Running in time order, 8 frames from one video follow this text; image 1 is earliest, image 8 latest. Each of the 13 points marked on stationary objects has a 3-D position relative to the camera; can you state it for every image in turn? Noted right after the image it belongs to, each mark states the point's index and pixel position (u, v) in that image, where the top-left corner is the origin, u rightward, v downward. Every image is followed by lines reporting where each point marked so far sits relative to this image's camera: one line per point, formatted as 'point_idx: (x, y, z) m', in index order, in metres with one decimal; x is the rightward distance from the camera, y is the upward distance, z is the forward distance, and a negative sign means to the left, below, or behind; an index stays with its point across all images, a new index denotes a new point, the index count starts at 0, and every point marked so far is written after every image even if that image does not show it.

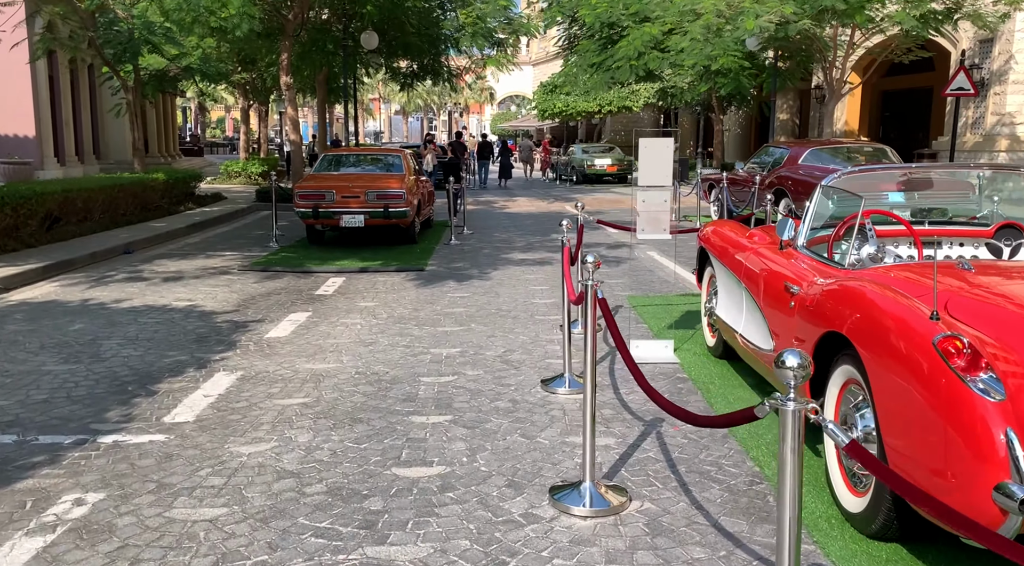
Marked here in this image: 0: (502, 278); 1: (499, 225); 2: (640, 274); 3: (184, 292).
0: (-0.1, +0.1, +11.1) m
1: (-0.2, +1.1, +17.7) m
2: (+1.6, +0.1, +11.3) m
3: (-3.6, -0.1, +9.7) m
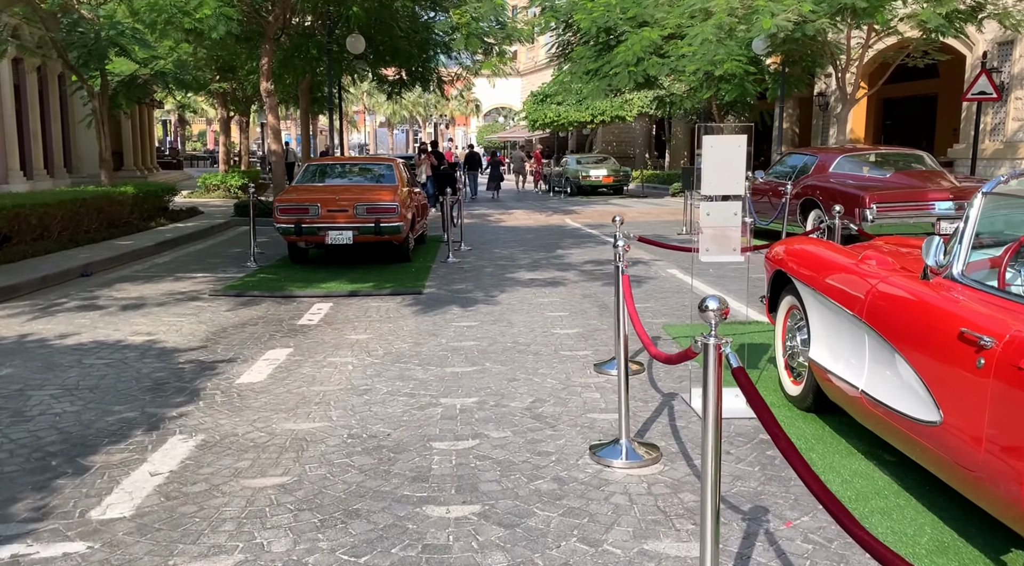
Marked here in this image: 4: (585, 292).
0: (0.0, -0.2, +9.8) m
1: (-0.2, +0.8, +16.4) m
2: (+1.7, -0.2, +9.9) m
3: (-3.5, -0.4, +8.3) m
4: (+0.8, -0.1, +10.5) m
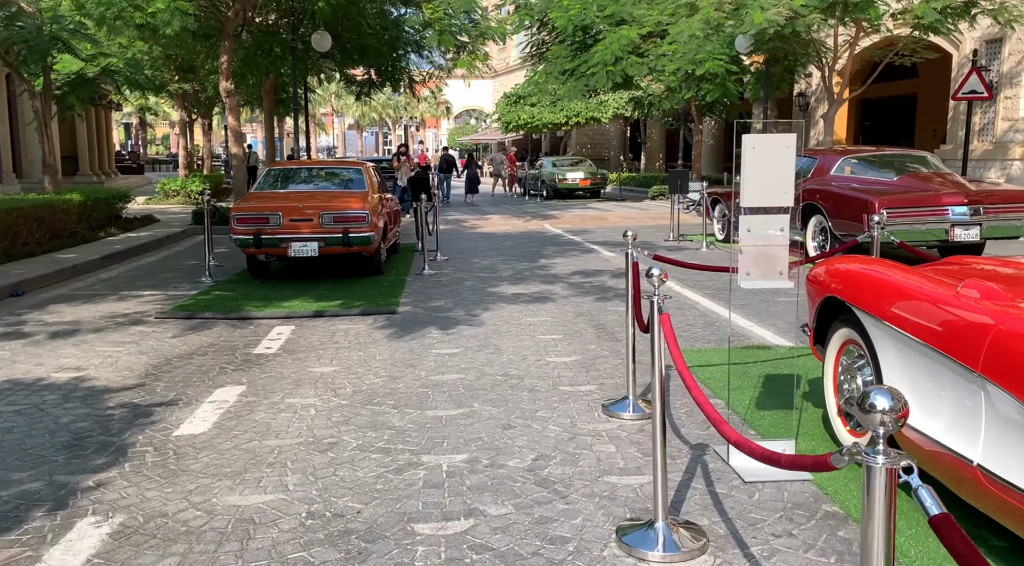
0: (-0.2, -0.4, +8.7) m
1: (-0.6, +0.6, +15.3) m
2: (+1.6, -0.3, +9.0) m
3: (-3.6, -0.6, +7.2) m
4: (+0.7, -0.3, +9.5) m
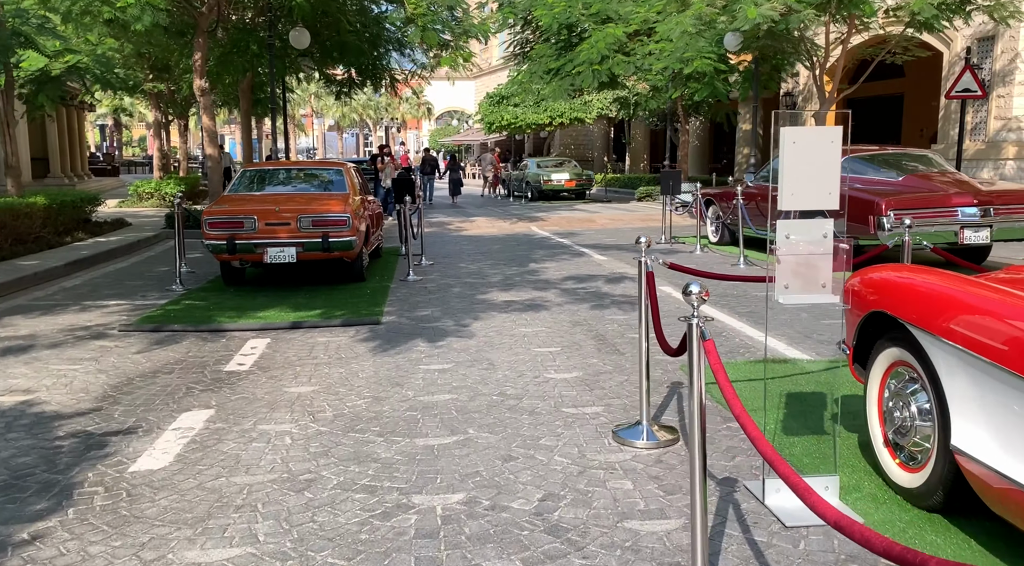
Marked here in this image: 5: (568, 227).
0: (-0.2, -0.5, +8.2) m
1: (-0.8, +0.5, +14.7) m
2: (+1.5, -0.4, +8.4) m
3: (-3.6, -0.7, +6.5) m
4: (+0.6, -0.3, +8.9) m
5: (+1.3, +1.2, +19.7) m
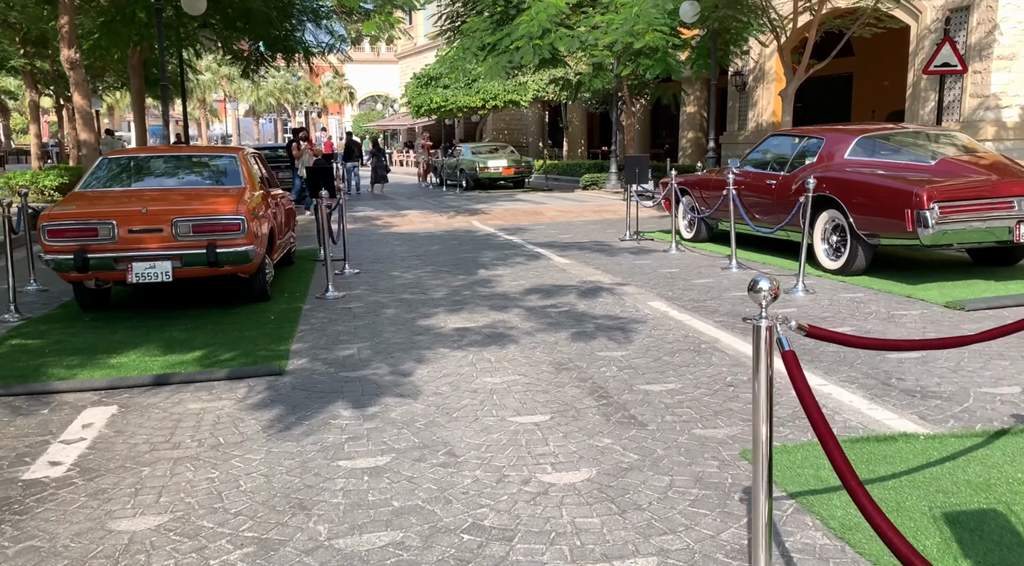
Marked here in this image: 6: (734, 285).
0: (-0.5, -0.7, +5.7) m
1: (-1.6, +0.3, +12.2) m
2: (+1.2, -0.6, +6.1) m
3: (-3.7, -1.0, +3.8) m
4: (+0.3, -0.5, +6.5) m
5: (0.0, +1.2, +17.3) m
6: (+2.4, 0.0, +9.4) m
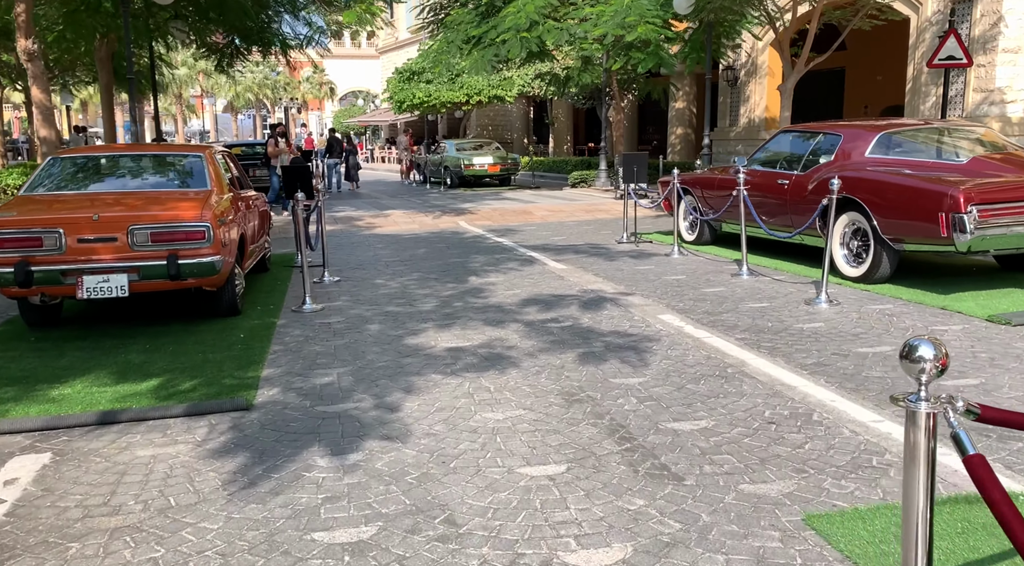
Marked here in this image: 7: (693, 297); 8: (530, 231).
0: (-0.5, -0.8, +4.9) m
1: (-1.7, +0.2, +11.4) m
2: (+1.2, -0.7, +5.4) m
3: (-3.6, -1.1, +3.0) m
4: (+0.3, -0.6, +5.7) m
5: (-0.2, +1.1, +16.5) m
6: (+2.3, -0.1, +8.7) m
7: (+1.8, -0.1, +8.6) m
8: (+0.3, +0.9, +15.1) m
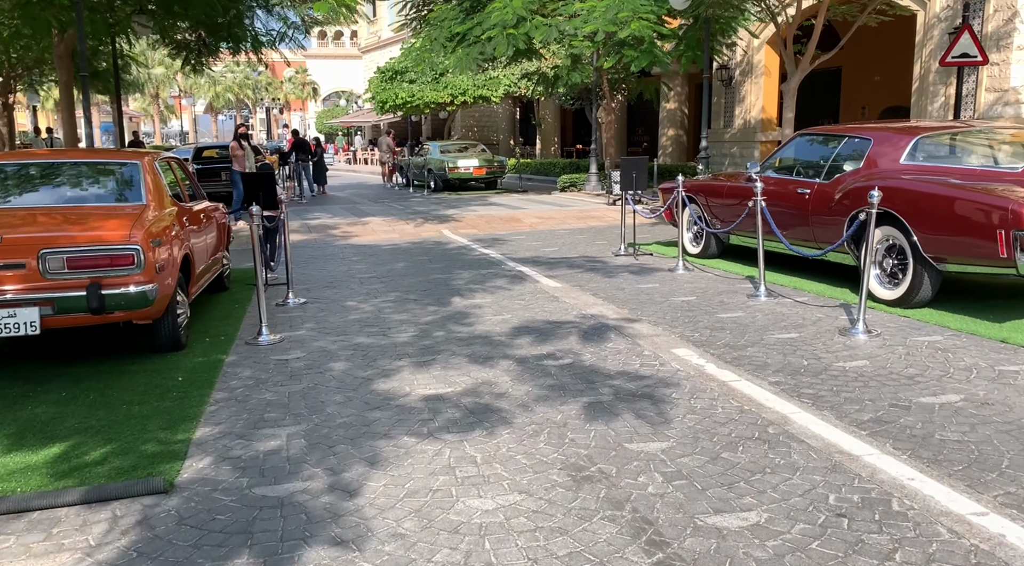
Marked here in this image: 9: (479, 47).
0: (-0.5, -1.0, +3.8) m
1: (-1.9, 0.0, +10.2) m
2: (+1.2, -0.9, +4.2) m
3: (-3.6, -1.3, +1.8) m
4: (+0.2, -0.9, +4.6) m
5: (-0.4, +0.9, +15.4) m
6: (+2.2, -0.3, +7.6) m
7: (+1.7, -0.4, +7.5) m
8: (+0.1, +0.7, +13.9) m
9: (-0.7, +5.3, +20.0) m
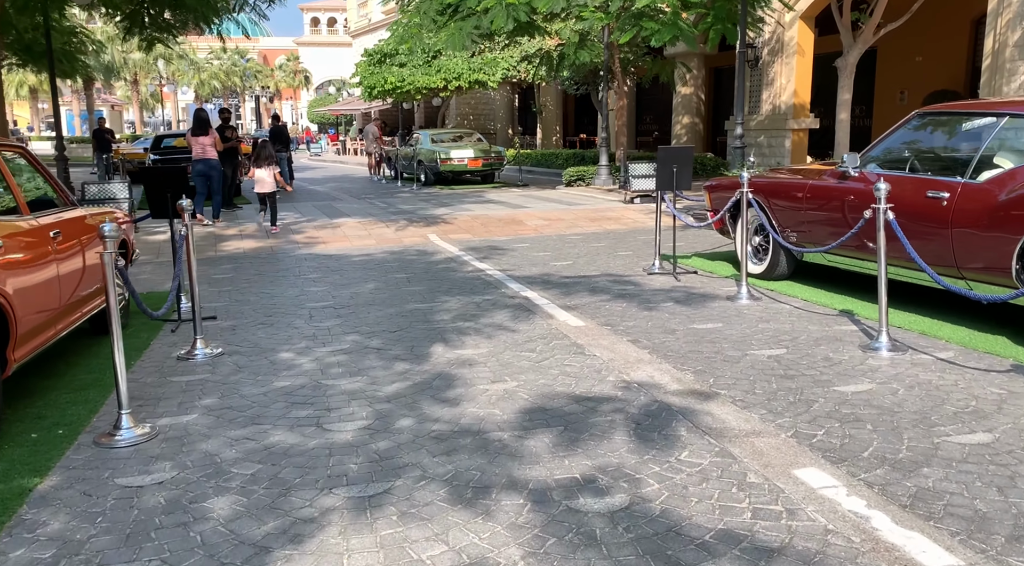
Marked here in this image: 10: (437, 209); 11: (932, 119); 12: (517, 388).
0: (-0.4, -1.4, +1.0) m
1: (-1.8, -0.3, +7.5) m
2: (+1.2, -1.3, +1.5) m
3: (-3.6, -1.7, -1.0) m
4: (+0.3, -1.2, +1.8) m
5: (-0.4, +0.7, +12.6) m
6: (+2.3, -0.7, +4.8) m
7: (+1.7, -0.7, +4.7) m
8: (+0.1, +0.4, +11.2) m
9: (-0.7, +5.1, +17.2) m
10: (-1.4, +1.4, +16.4) m
11: (+3.4, +1.3, +6.7) m
12: (0.0, -0.6, +5.4) m
